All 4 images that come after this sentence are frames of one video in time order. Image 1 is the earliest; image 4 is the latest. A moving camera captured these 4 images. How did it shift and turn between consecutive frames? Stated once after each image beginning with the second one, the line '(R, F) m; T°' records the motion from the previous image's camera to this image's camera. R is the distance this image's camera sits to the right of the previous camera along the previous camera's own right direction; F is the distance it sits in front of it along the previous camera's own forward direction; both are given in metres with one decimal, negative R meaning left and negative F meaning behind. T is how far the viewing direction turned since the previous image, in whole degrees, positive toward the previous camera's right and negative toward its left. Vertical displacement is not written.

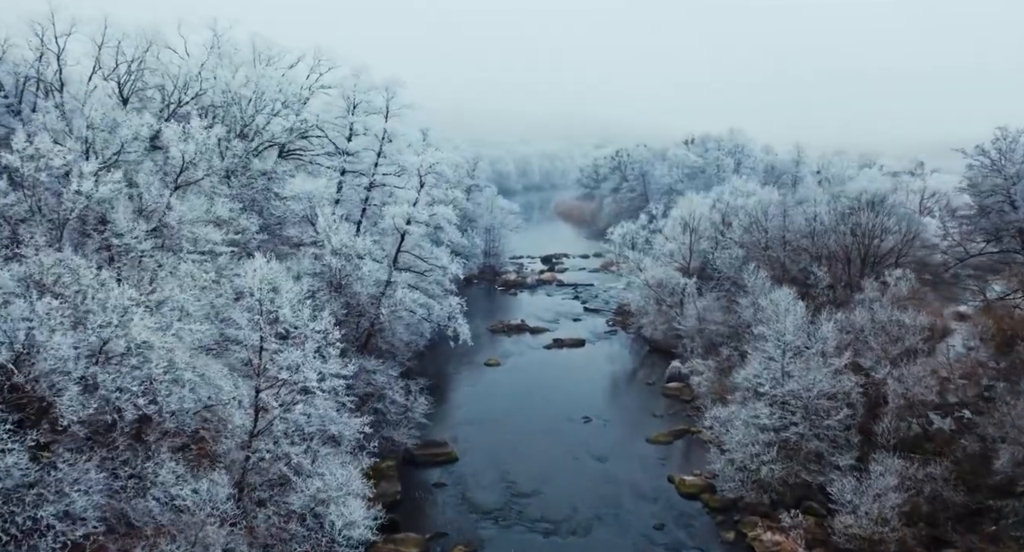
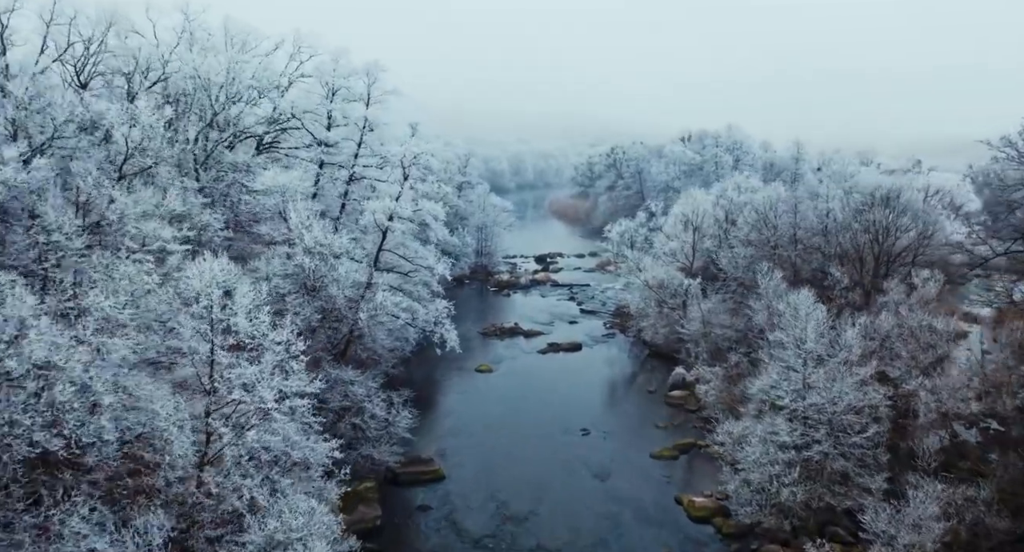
(0.0, +3.4) m; 0°
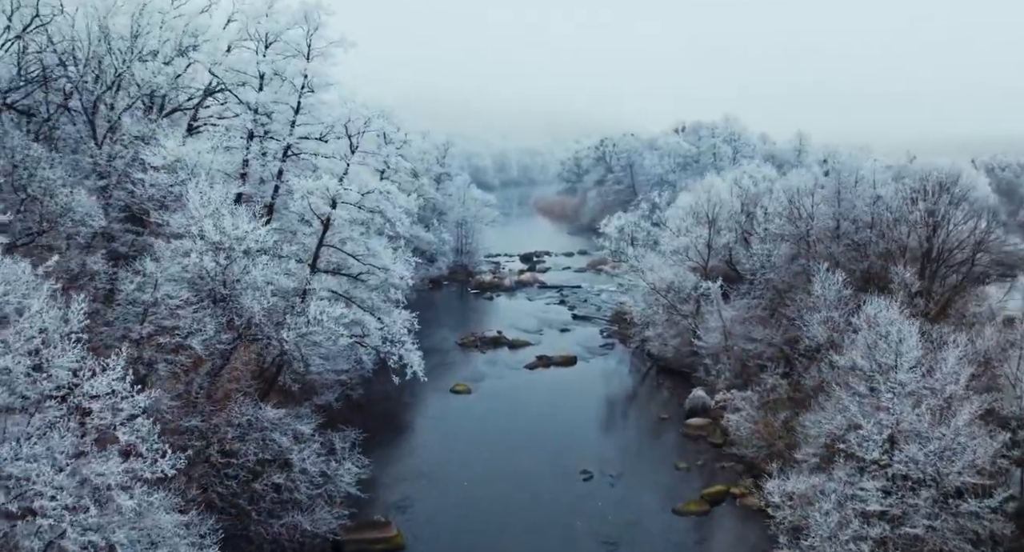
(+0.1, +8.7) m; +1°
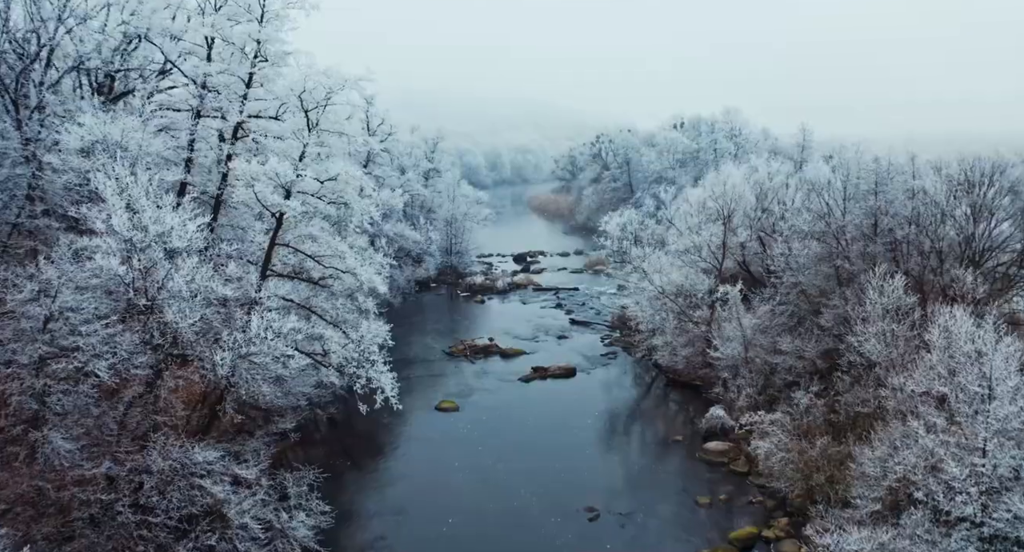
(0.0, +4.9) m; 0°
